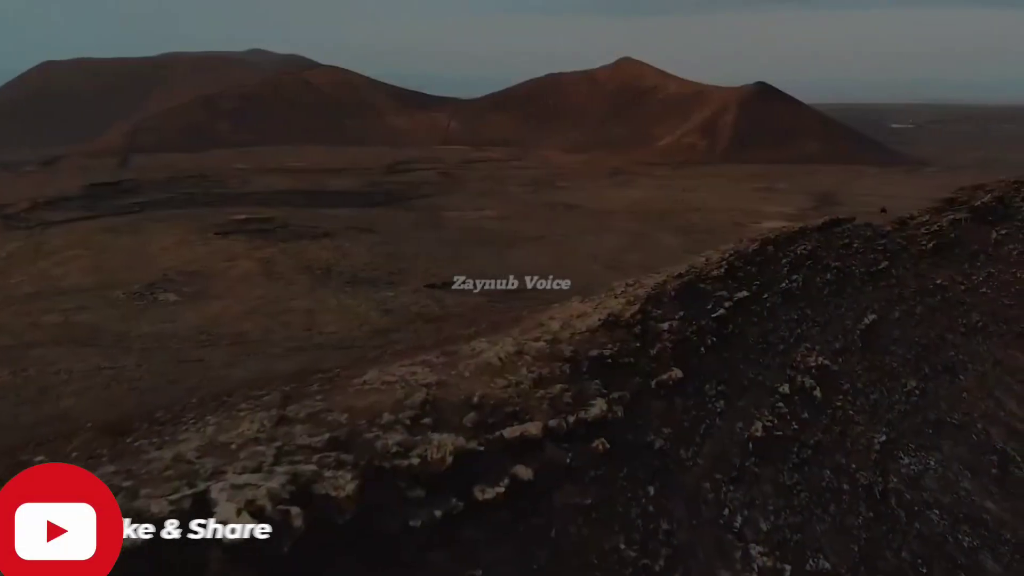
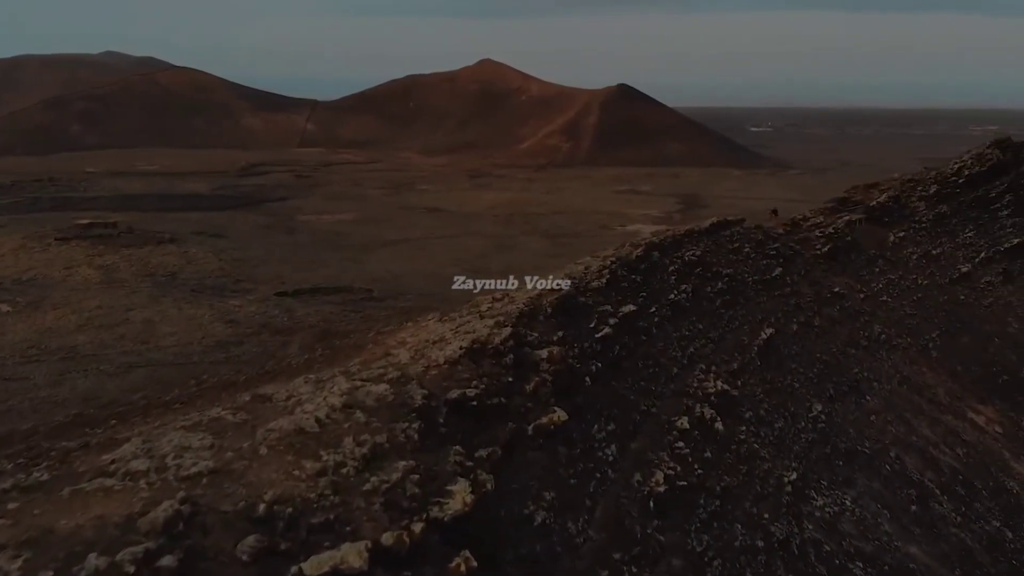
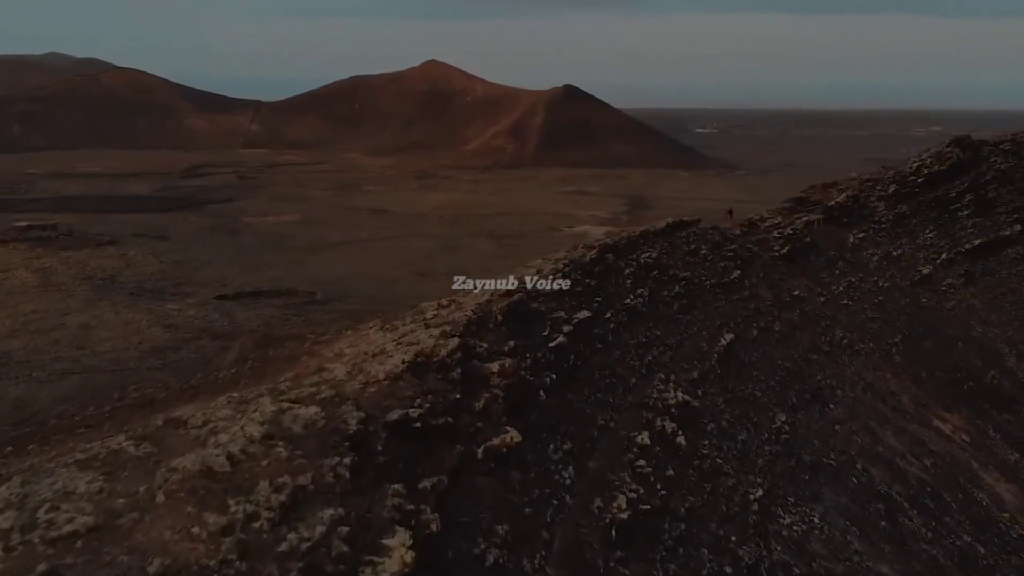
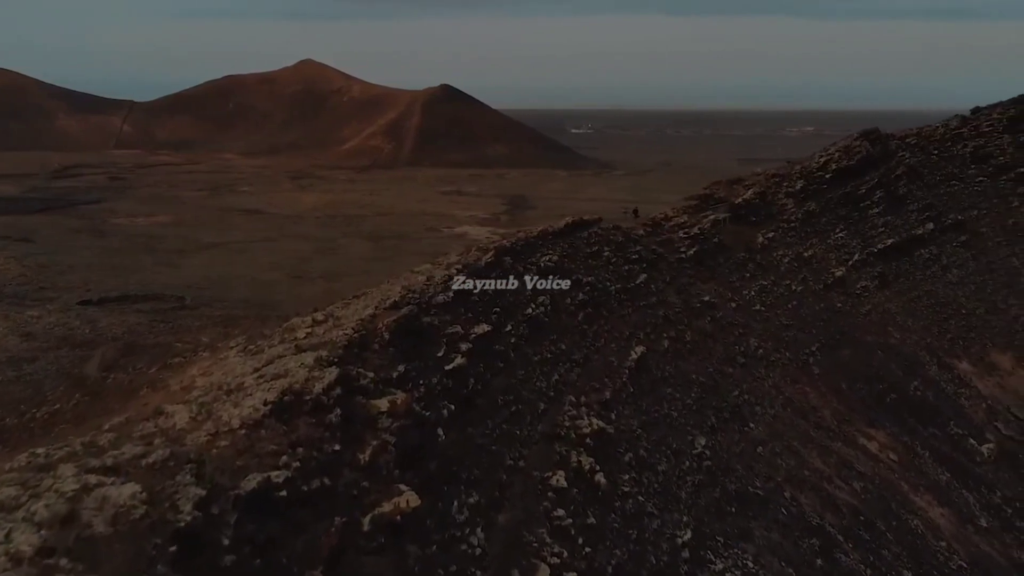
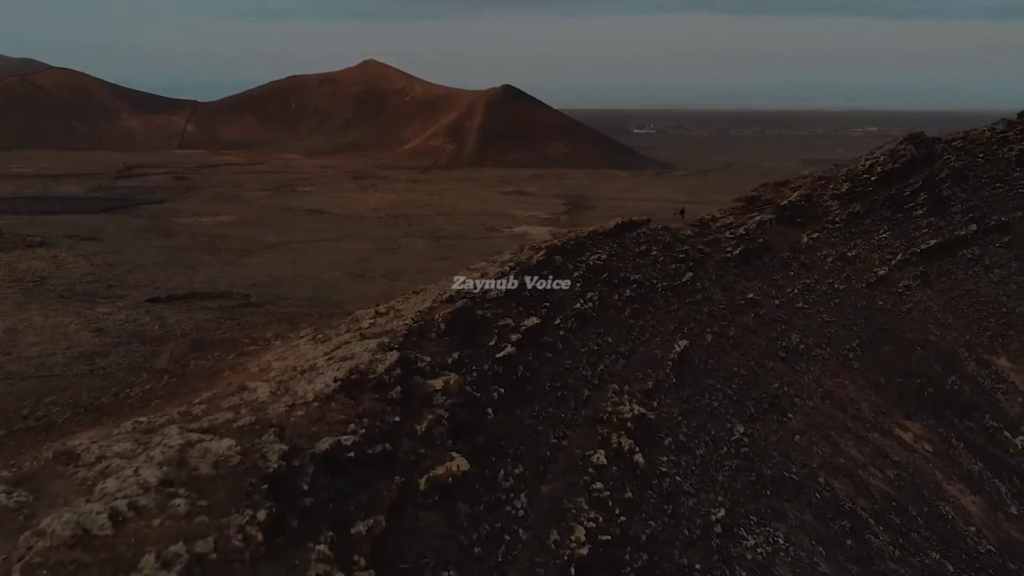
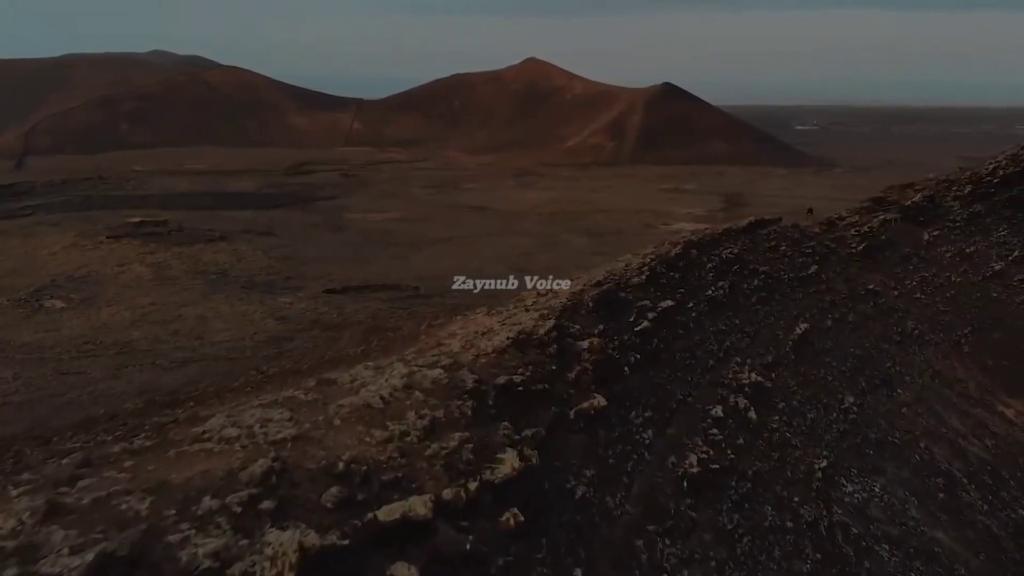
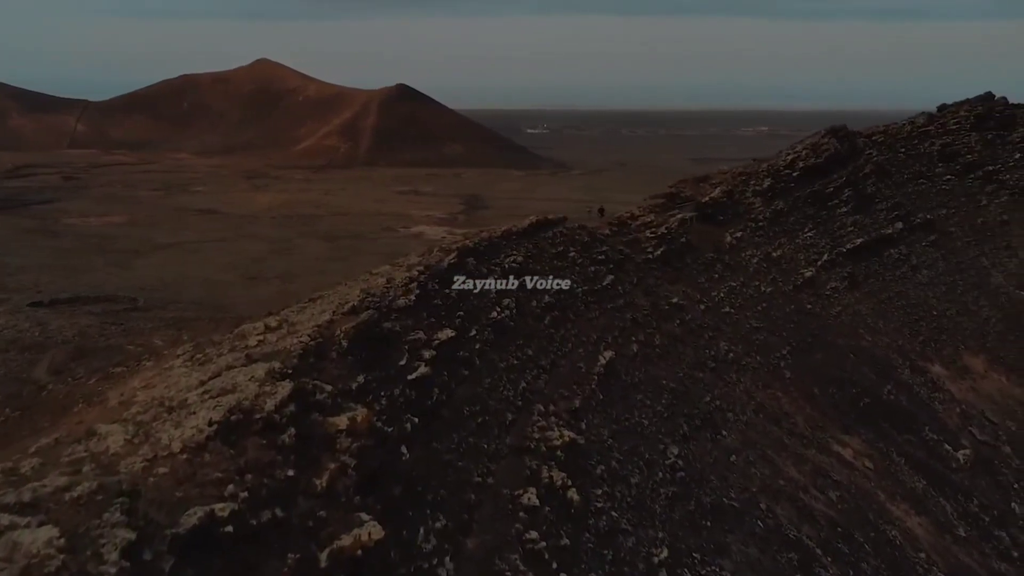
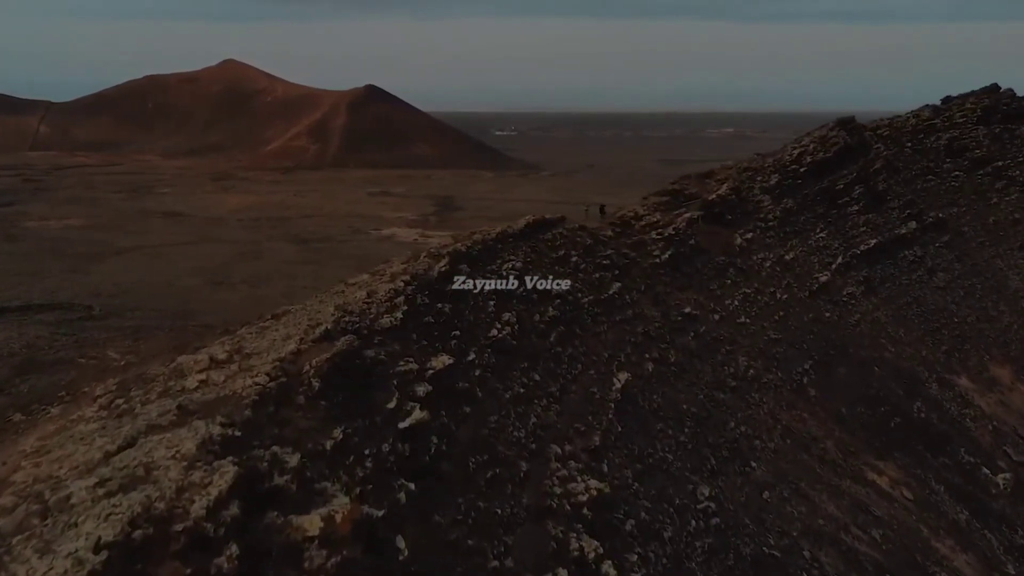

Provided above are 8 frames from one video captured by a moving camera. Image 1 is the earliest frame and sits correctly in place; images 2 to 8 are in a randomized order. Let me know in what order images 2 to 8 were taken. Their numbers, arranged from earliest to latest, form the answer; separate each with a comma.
6, 2, 3, 5, 4, 7, 8
